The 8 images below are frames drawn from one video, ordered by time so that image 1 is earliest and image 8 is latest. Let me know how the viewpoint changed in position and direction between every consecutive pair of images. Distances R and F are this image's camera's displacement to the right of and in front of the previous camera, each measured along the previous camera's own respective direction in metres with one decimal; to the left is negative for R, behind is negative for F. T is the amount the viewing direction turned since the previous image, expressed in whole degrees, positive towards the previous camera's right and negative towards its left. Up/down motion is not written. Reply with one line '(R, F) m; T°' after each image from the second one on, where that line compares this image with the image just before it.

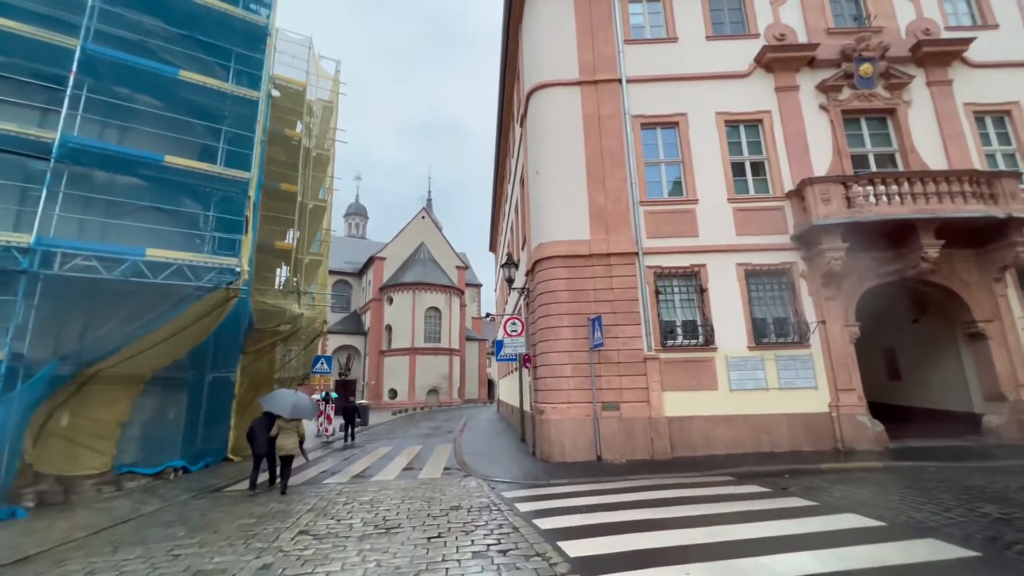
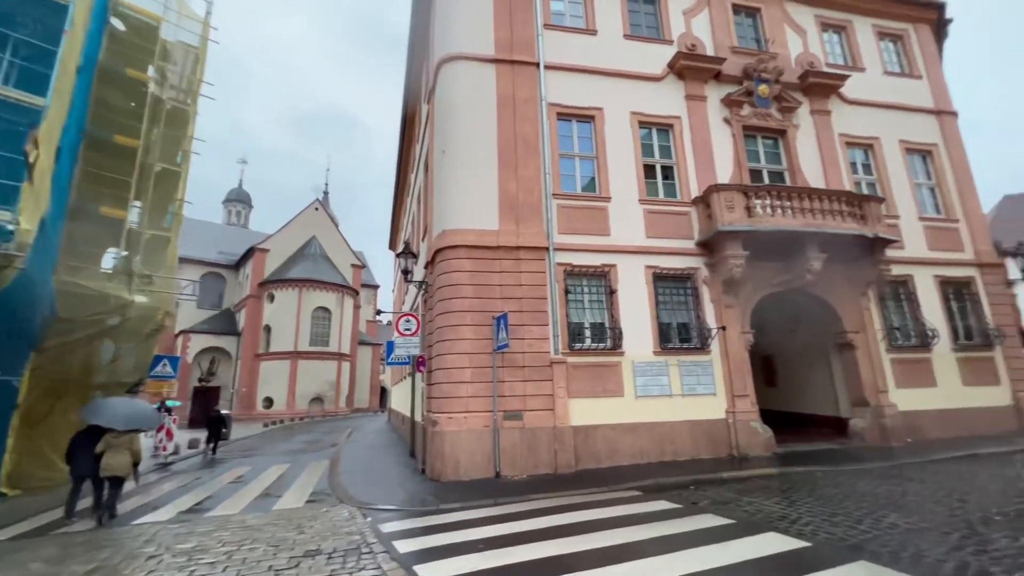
(+0.1, +1.2) m; +12°
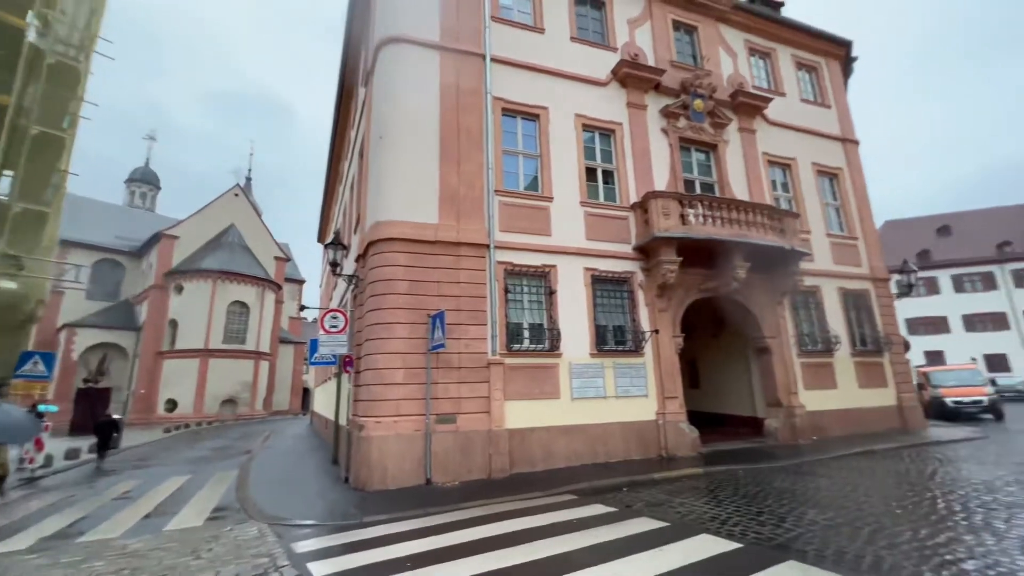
(-0.1, +0.3) m; +8°
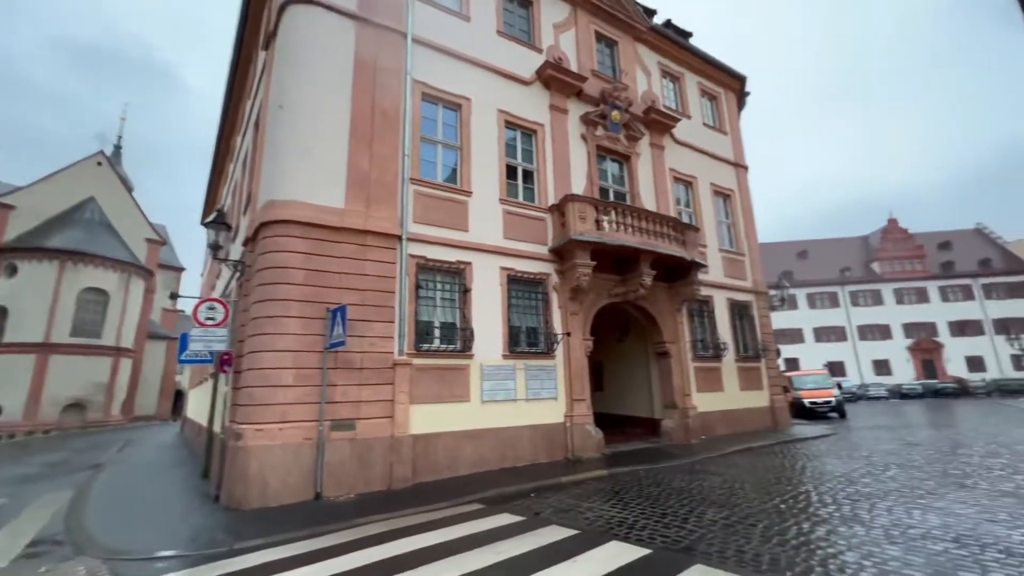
(0.0, +0.4) m; +11°
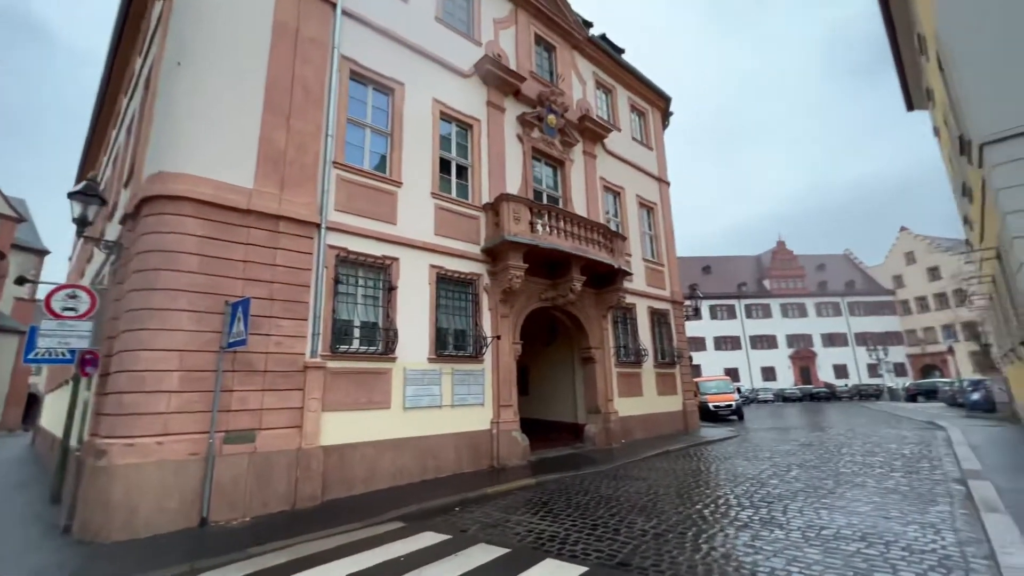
(-0.1, +0.4) m; +10°
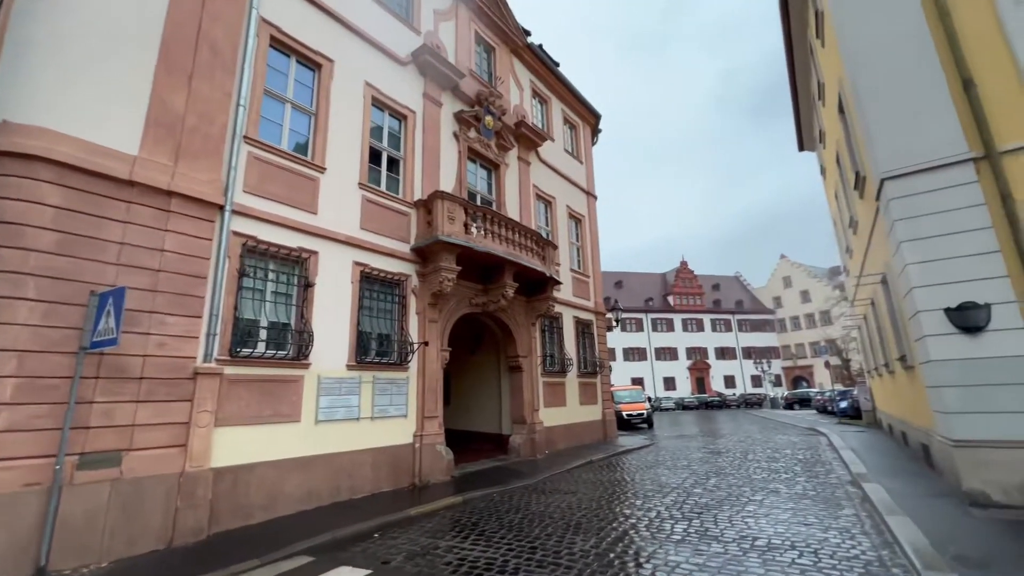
(-0.3, +0.5) m; +10°
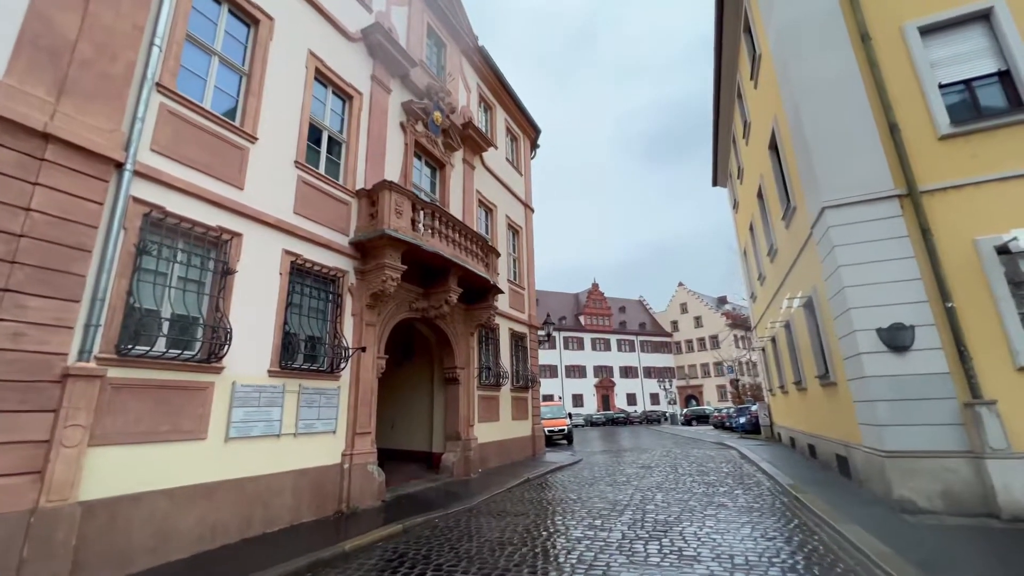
(-0.7, +0.6) m; +11°
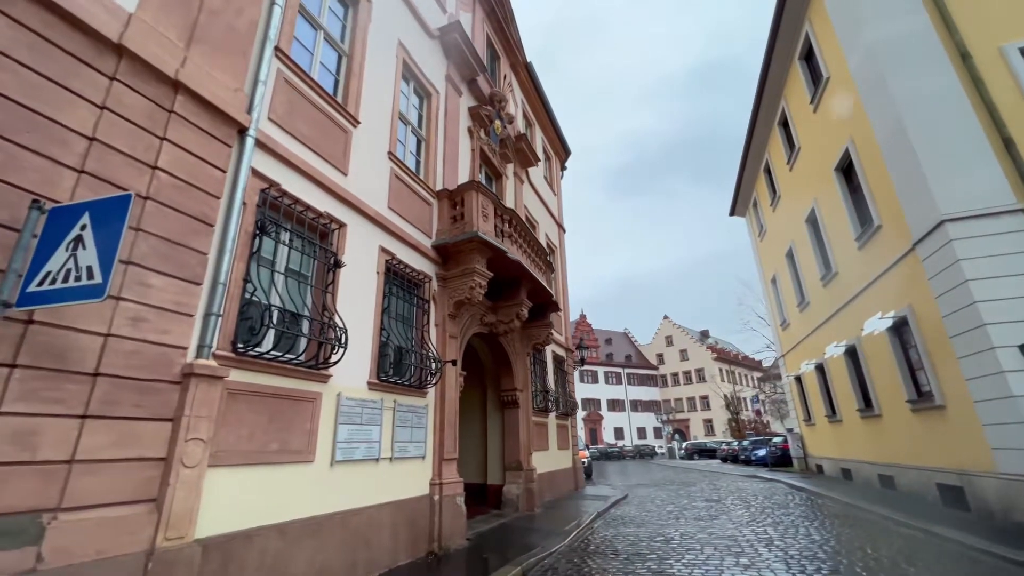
(-2.1, +0.7) m; +3°
